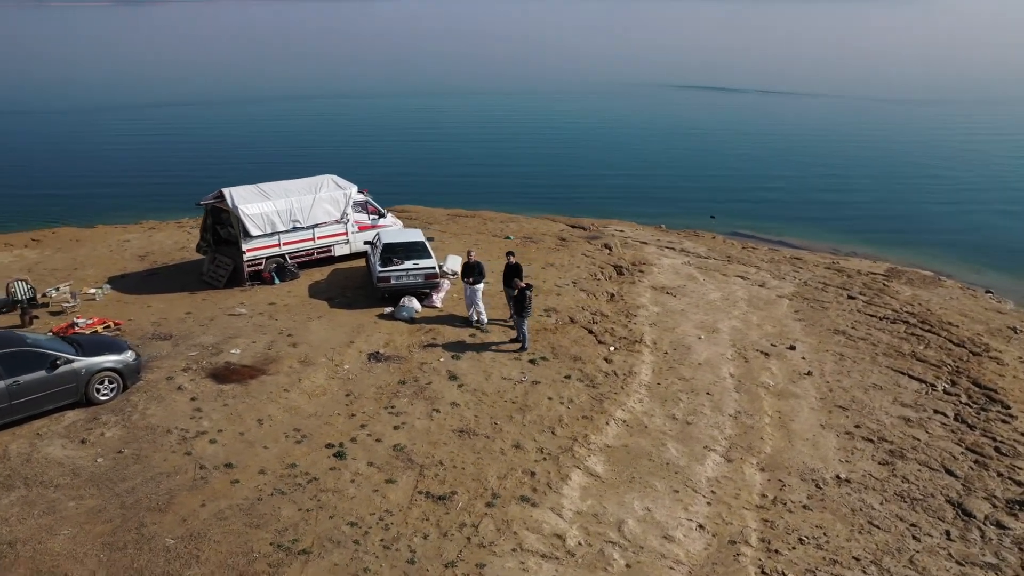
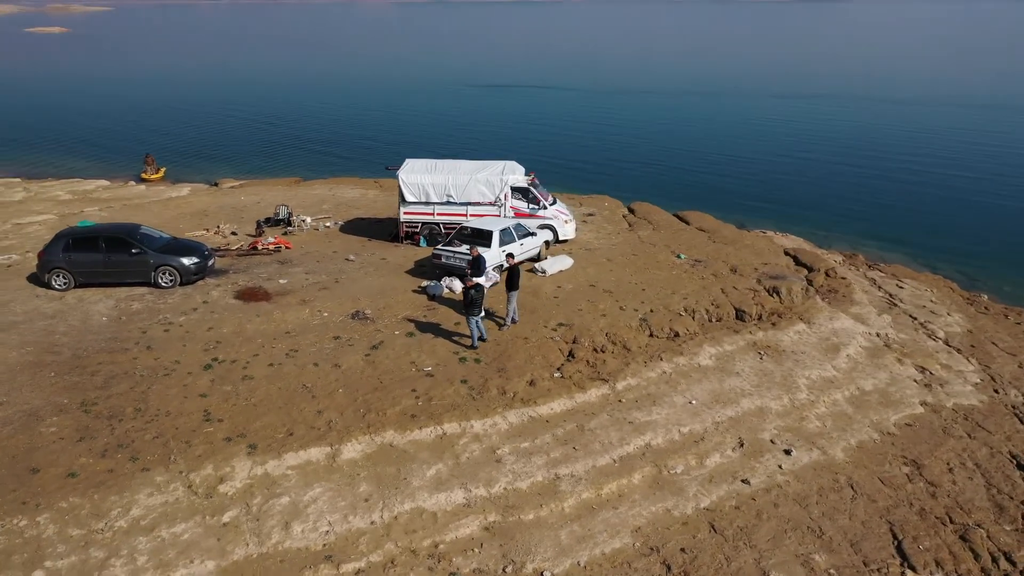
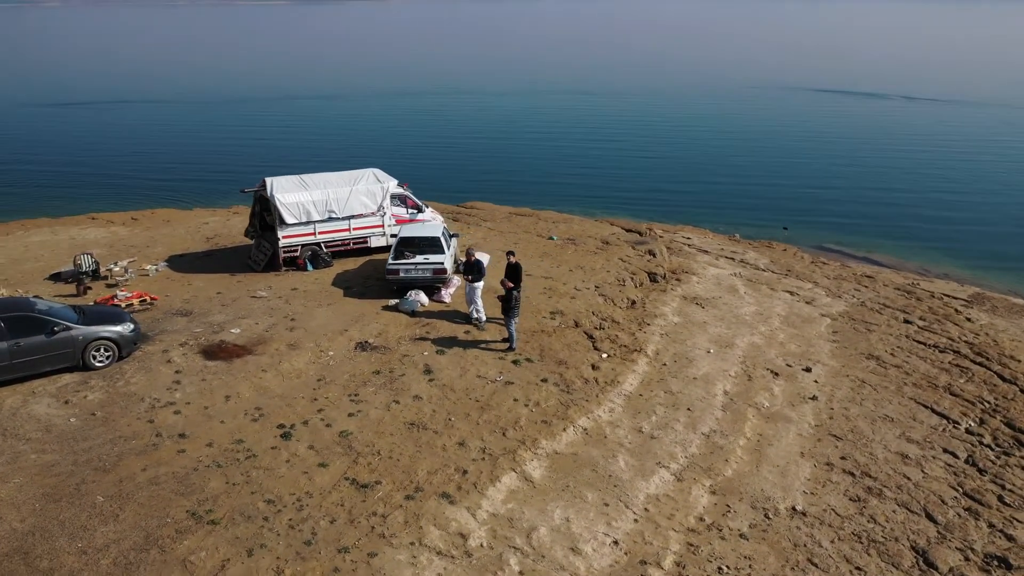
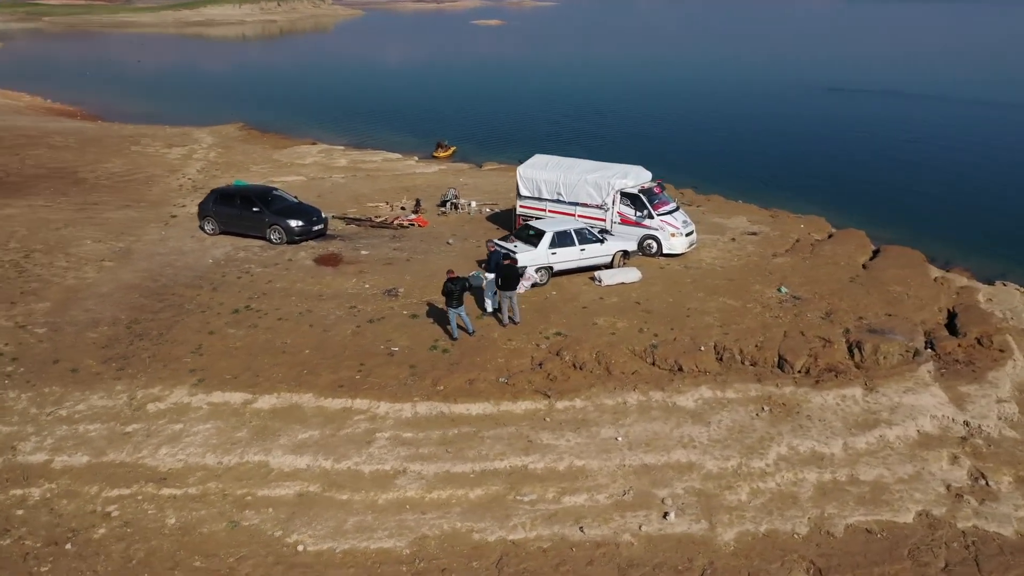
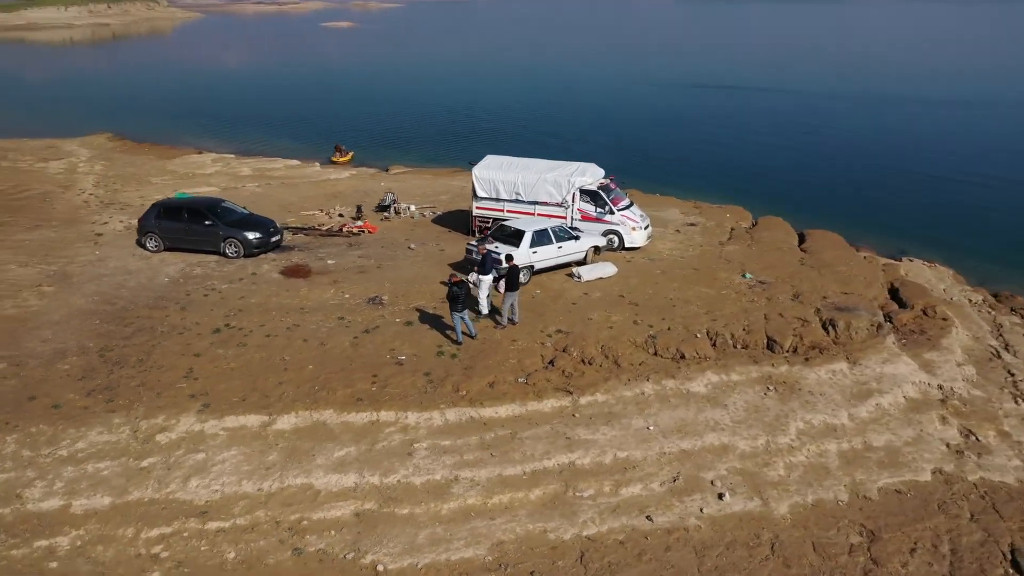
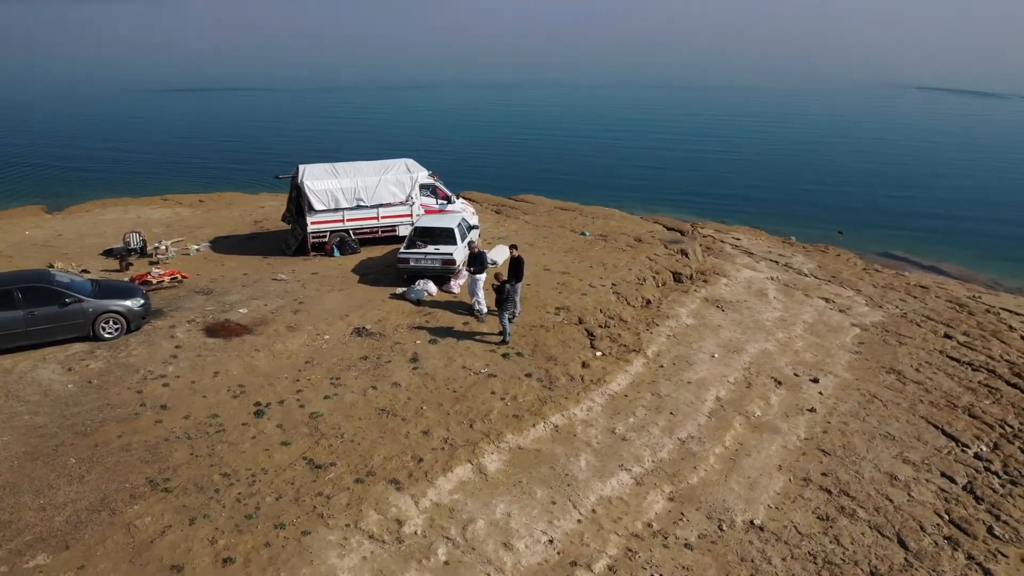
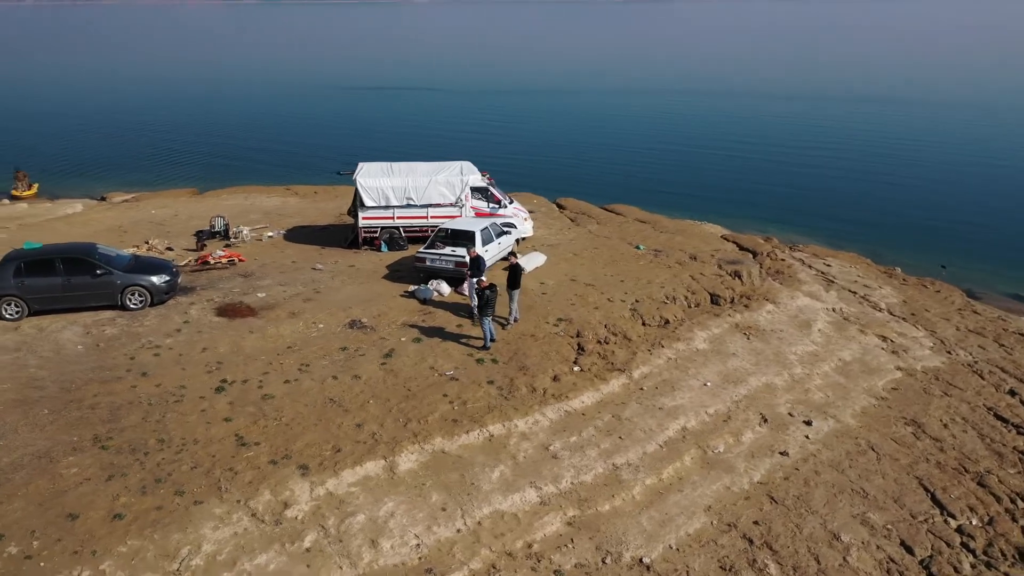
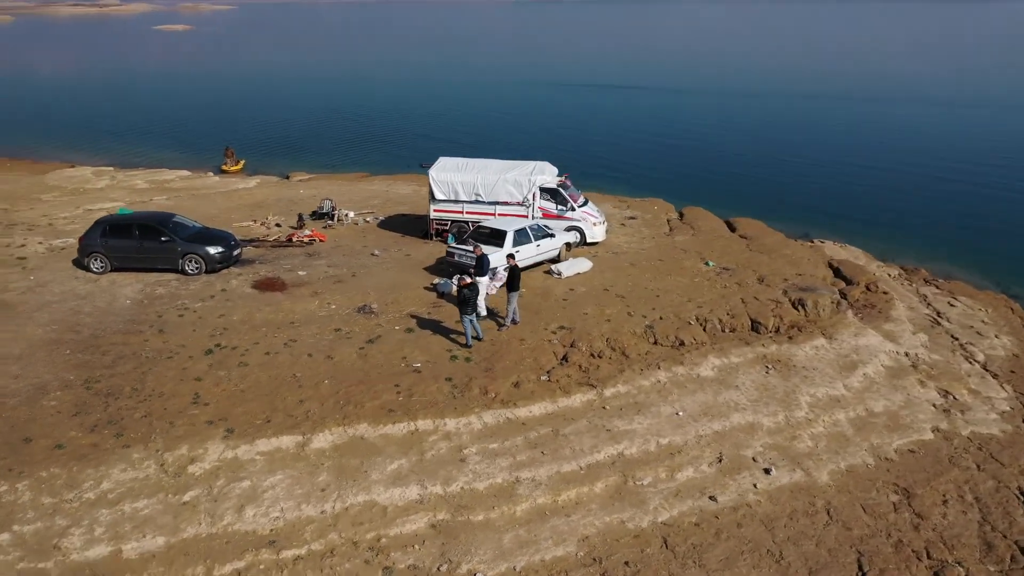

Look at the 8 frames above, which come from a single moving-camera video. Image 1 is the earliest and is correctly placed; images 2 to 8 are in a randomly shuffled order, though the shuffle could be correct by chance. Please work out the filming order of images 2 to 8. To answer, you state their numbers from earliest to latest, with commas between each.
3, 6, 7, 2, 8, 5, 4
